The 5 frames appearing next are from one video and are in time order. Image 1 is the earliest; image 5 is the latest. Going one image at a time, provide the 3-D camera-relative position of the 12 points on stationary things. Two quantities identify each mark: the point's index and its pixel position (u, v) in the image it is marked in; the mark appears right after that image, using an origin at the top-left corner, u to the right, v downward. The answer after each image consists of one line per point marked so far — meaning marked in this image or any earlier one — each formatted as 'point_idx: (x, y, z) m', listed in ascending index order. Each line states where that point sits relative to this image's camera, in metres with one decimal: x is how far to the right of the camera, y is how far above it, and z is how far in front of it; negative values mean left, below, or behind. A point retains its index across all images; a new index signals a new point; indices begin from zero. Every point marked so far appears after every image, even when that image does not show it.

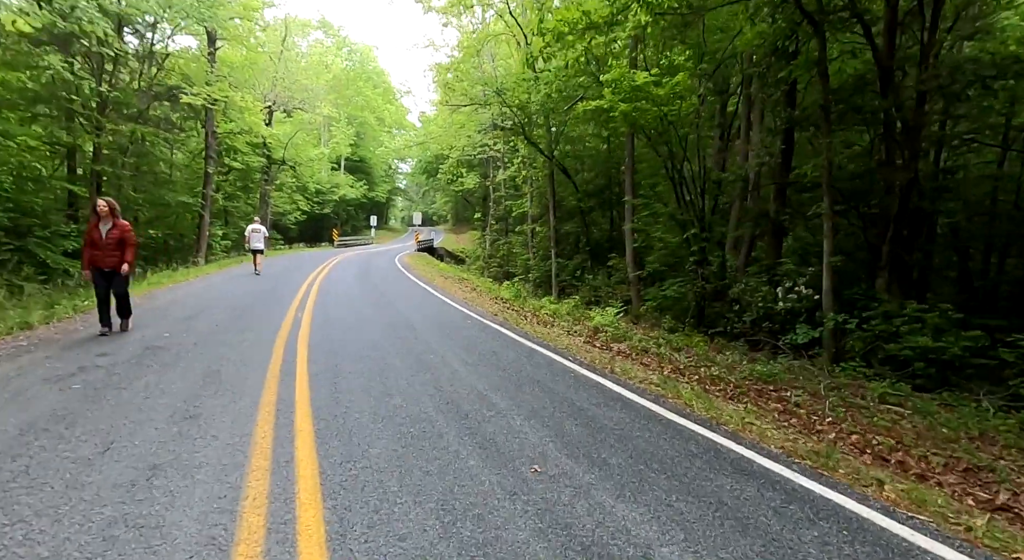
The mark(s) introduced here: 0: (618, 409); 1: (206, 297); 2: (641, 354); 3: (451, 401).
0: (+1.0, -1.2, +5.1) m
1: (-7.1, -0.4, +12.9) m
2: (+2.3, -1.4, +10.2) m
3: (-0.5, -1.1, +5.0) m
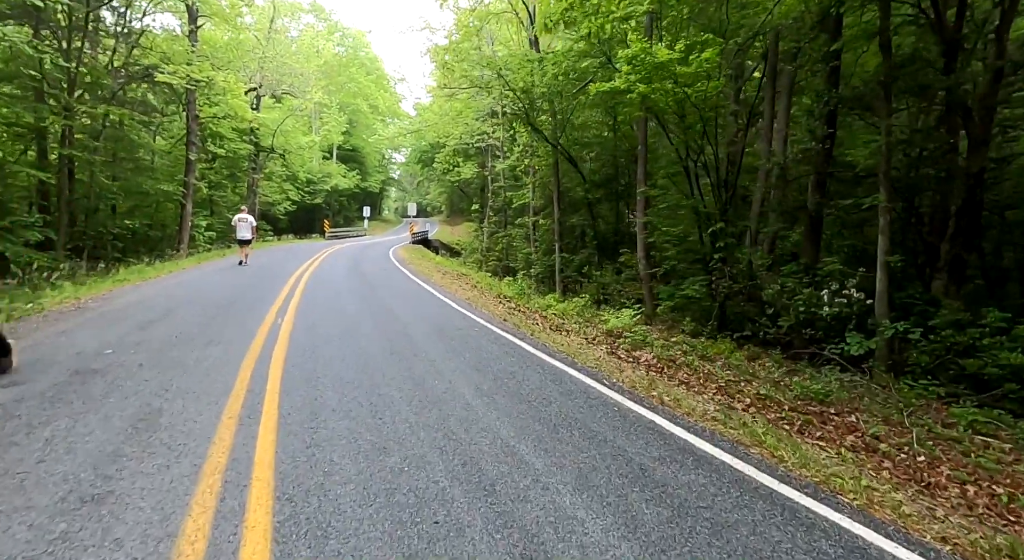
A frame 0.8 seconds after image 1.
0: (+1.2, -1.3, +3.8) m
1: (-6.9, -0.3, +11.5) m
2: (+2.5, -1.4, +8.9) m
3: (-0.3, -1.2, +3.7) m
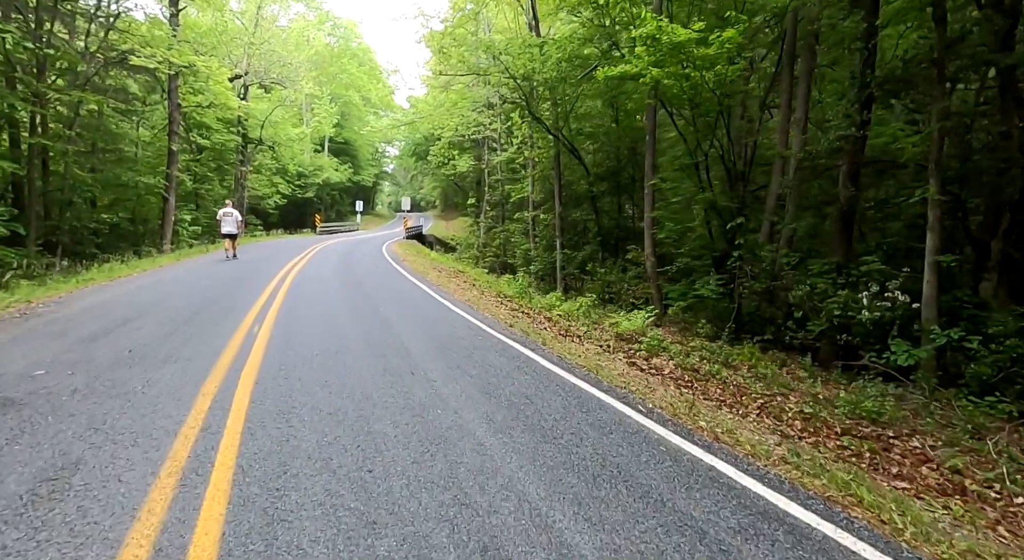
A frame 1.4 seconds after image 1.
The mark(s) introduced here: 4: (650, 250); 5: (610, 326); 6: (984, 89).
0: (+1.4, -1.3, +2.8) m
1: (-6.8, -0.3, +10.4) m
2: (+2.7, -1.4, +8.0) m
3: (-0.1, -1.3, +2.7) m
4: (+3.7, +0.8, +15.2) m
5: (+2.3, -1.1, +12.9) m
6: (+7.5, +3.0, +8.9) m
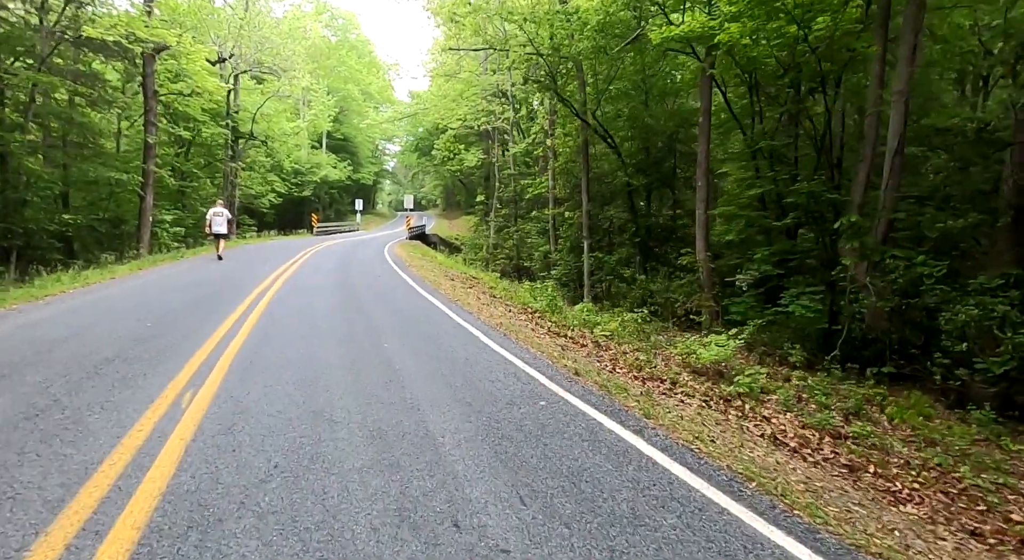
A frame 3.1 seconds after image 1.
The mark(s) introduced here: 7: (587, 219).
0: (+2.1, -1.6, 0.0) m
1: (-6.1, -0.7, +7.6) m
2: (+3.4, -1.7, +5.2) m
3: (+0.6, -1.6, -0.1) m
4: (+4.5, +0.6, +12.4) m
5: (+3.0, -1.3, +10.1) m
6: (+8.2, +2.8, +6.1) m
7: (+2.5, +1.9, +18.0) m
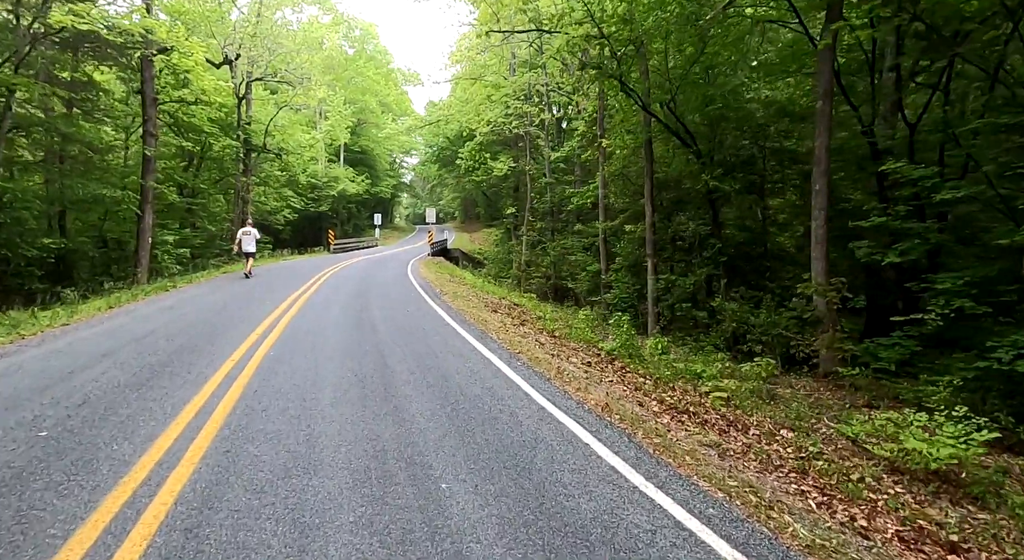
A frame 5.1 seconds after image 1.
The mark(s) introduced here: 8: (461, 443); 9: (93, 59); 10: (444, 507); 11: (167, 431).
0: (+3.0, -2.0, -3.3) m
1: (-5.0, -1.3, +4.6) m
2: (+4.4, -2.2, +1.8) m
3: (+1.5, -2.0, -3.4) m
4: (+5.7, 0.0, +9.0) m
5: (+4.2, -1.9, +6.8) m
6: (+9.3, +2.4, +2.6) m
7: (+3.9, +1.2, +14.7) m
8: (-0.4, -1.4, +4.7) m
9: (-14.4, +7.5, +18.8) m
10: (-0.4, -1.5, +3.6) m
11: (-3.0, -1.3, +4.8) m
